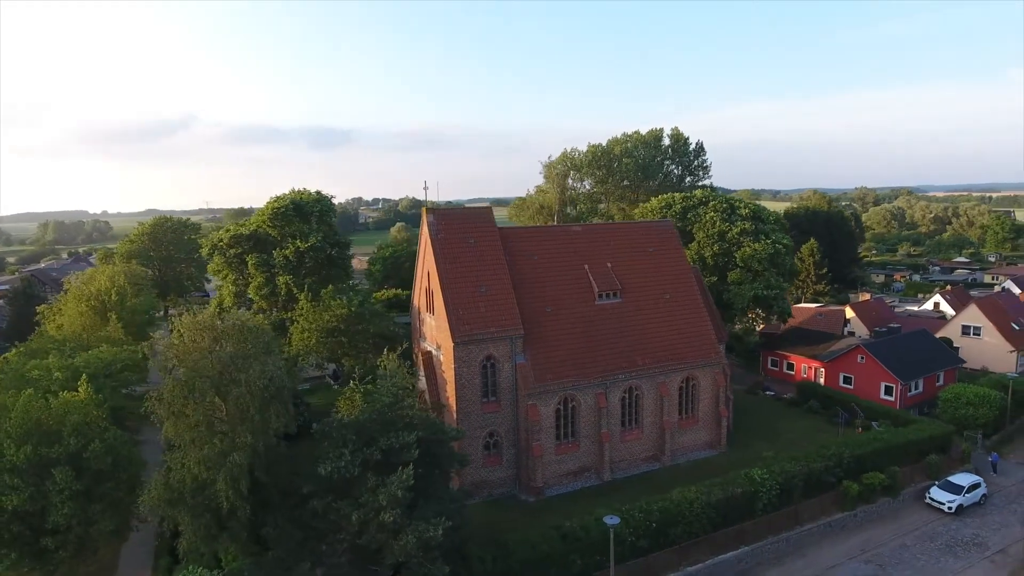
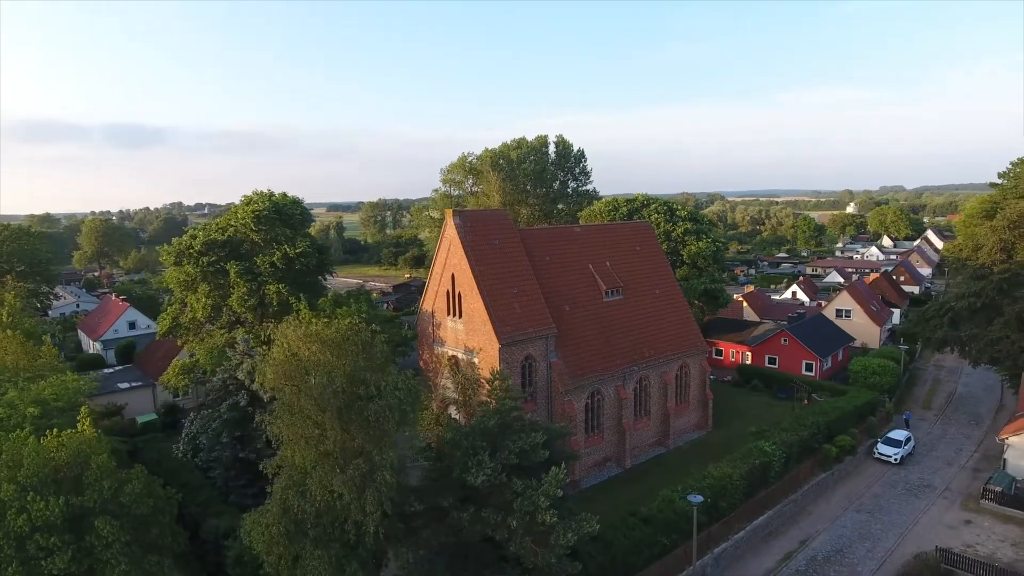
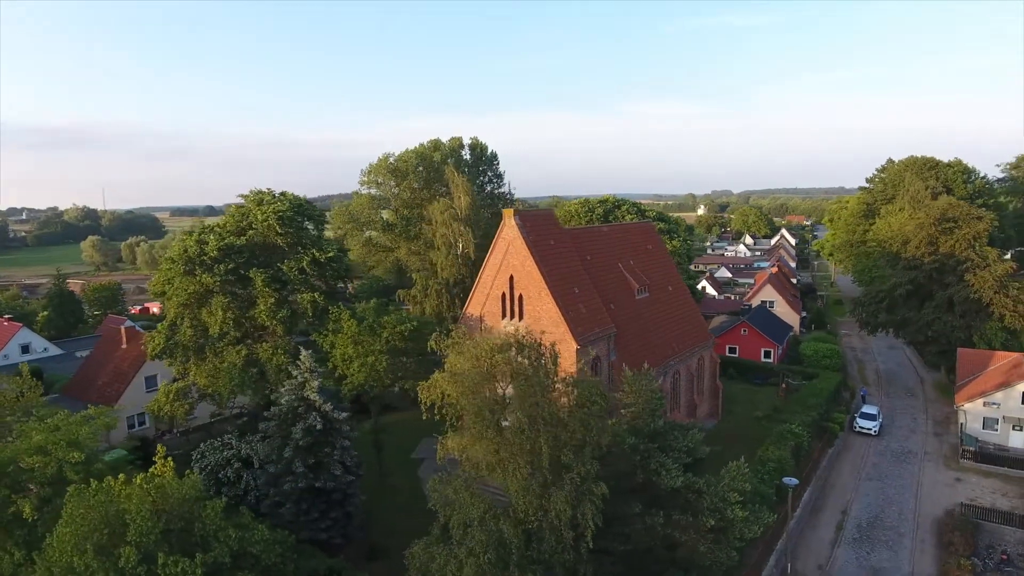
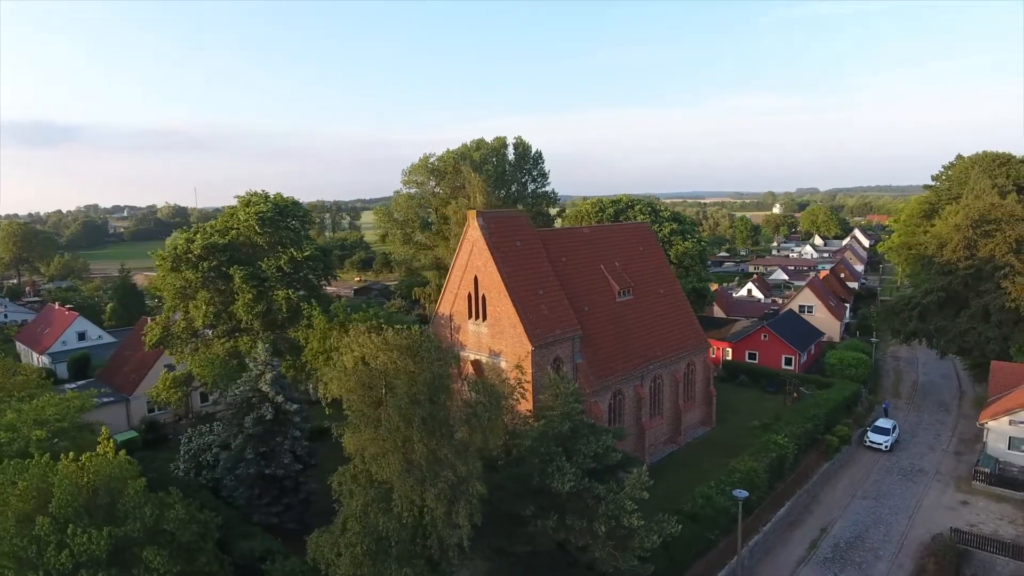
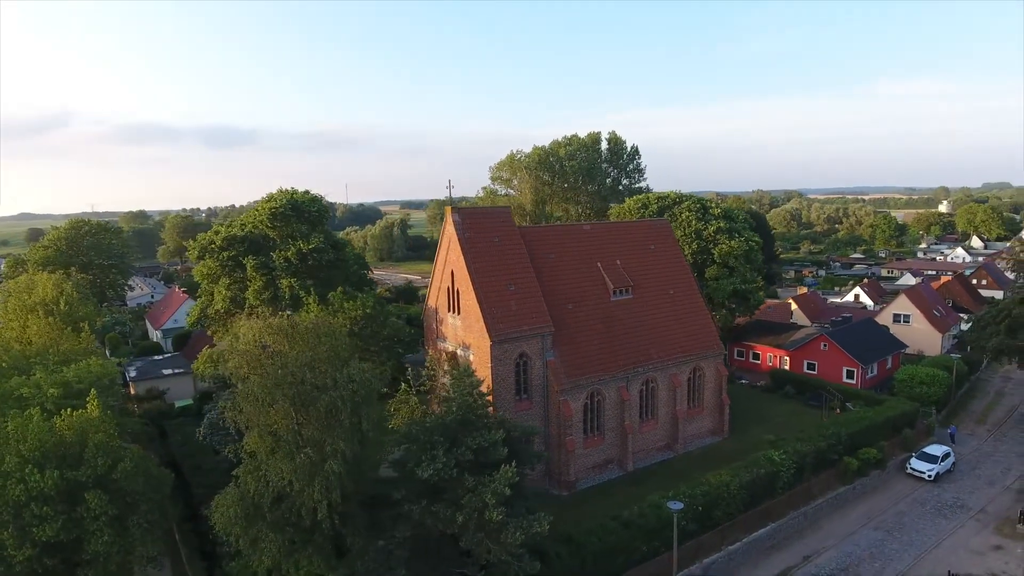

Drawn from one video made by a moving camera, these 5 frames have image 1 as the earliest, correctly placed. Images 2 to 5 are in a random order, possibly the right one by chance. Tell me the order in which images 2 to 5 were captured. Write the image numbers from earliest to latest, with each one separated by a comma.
5, 2, 4, 3
